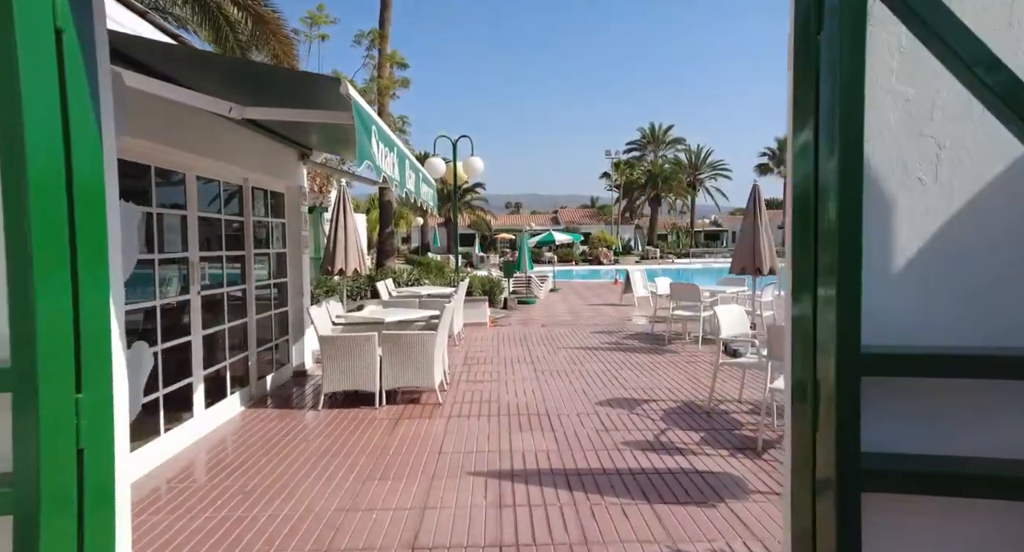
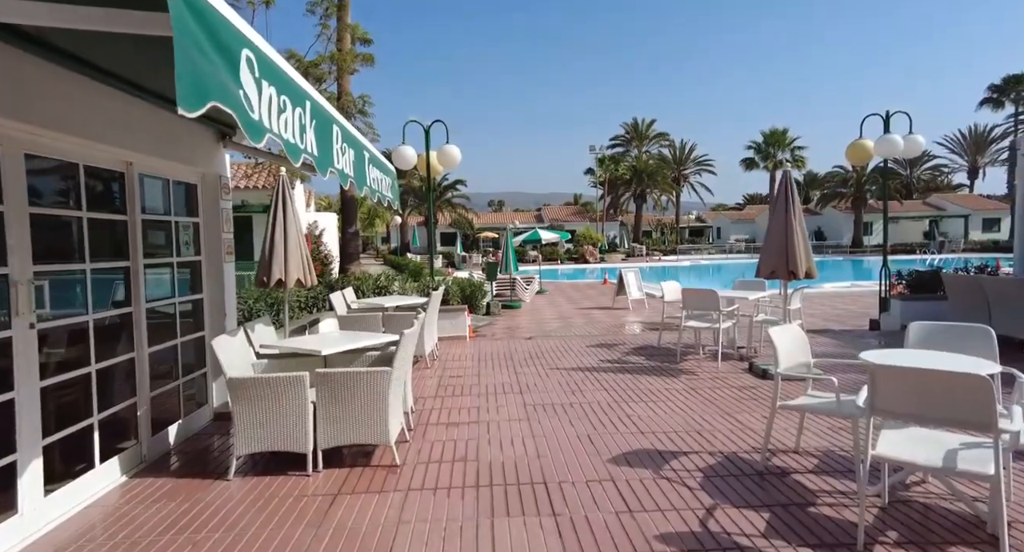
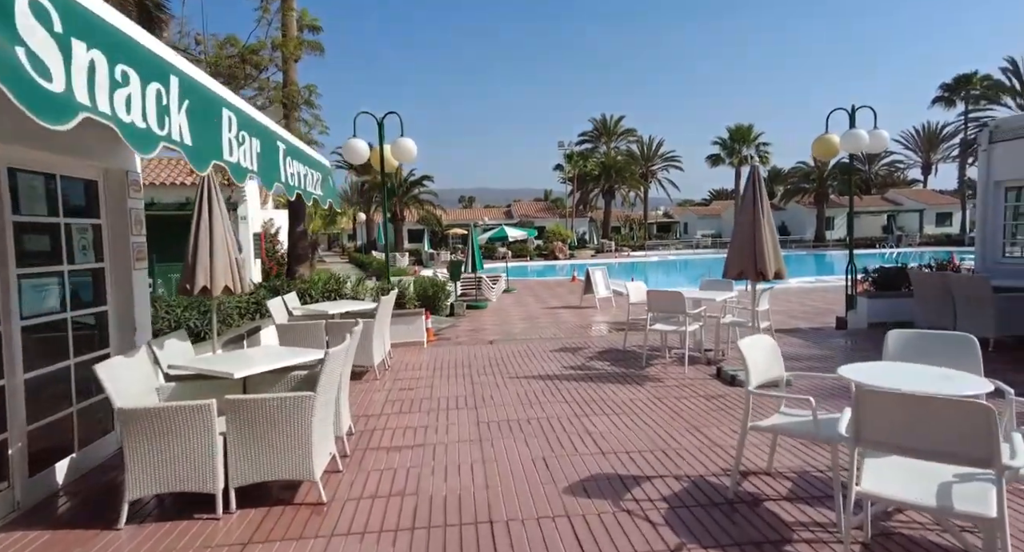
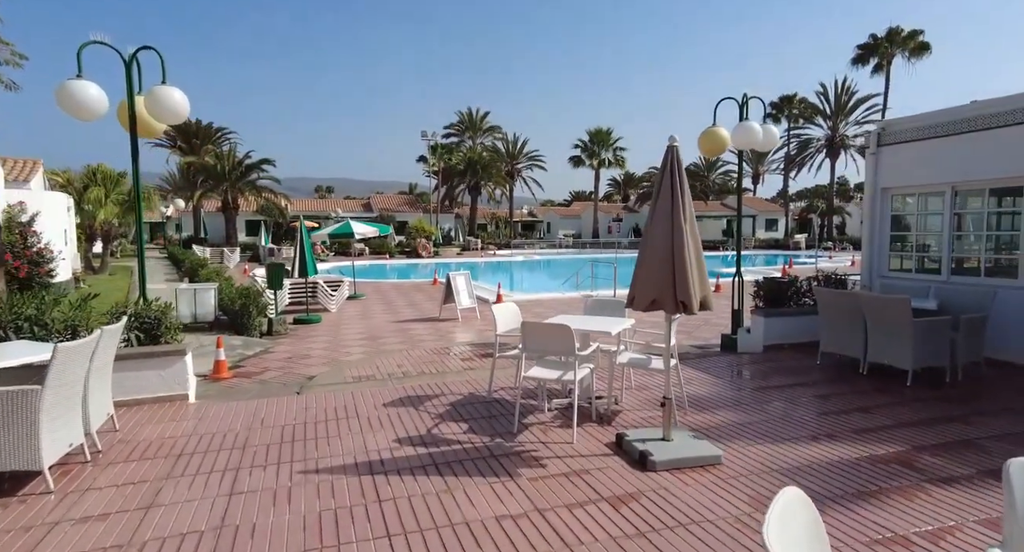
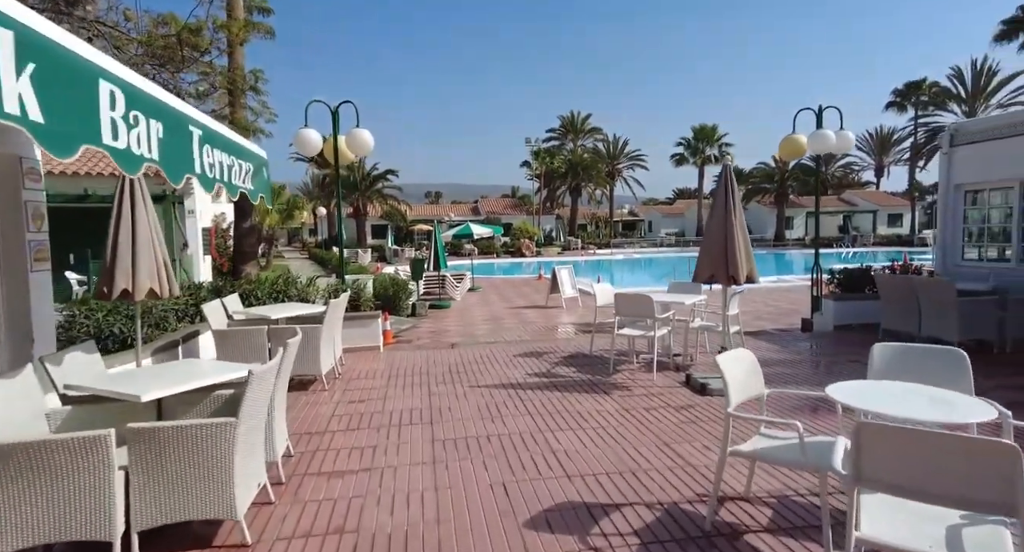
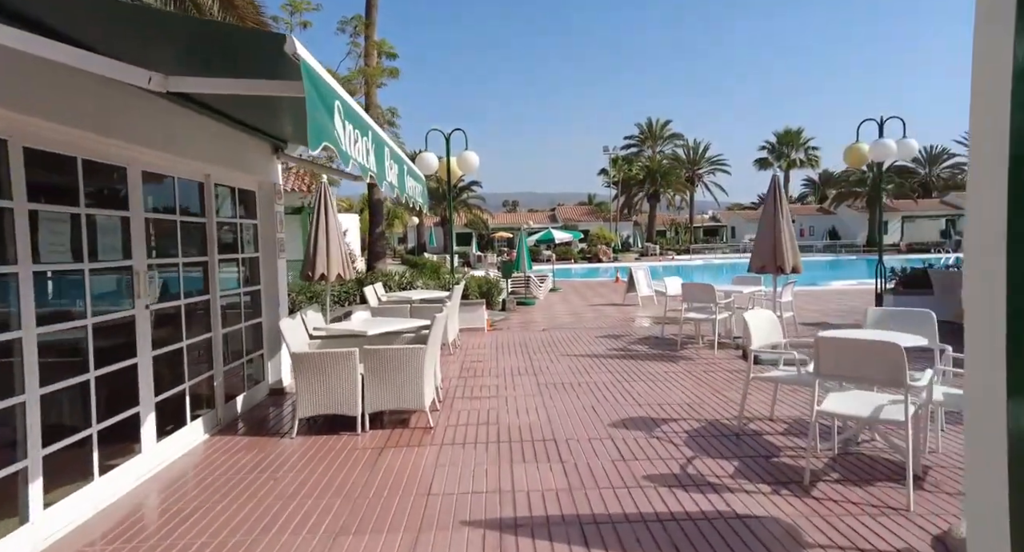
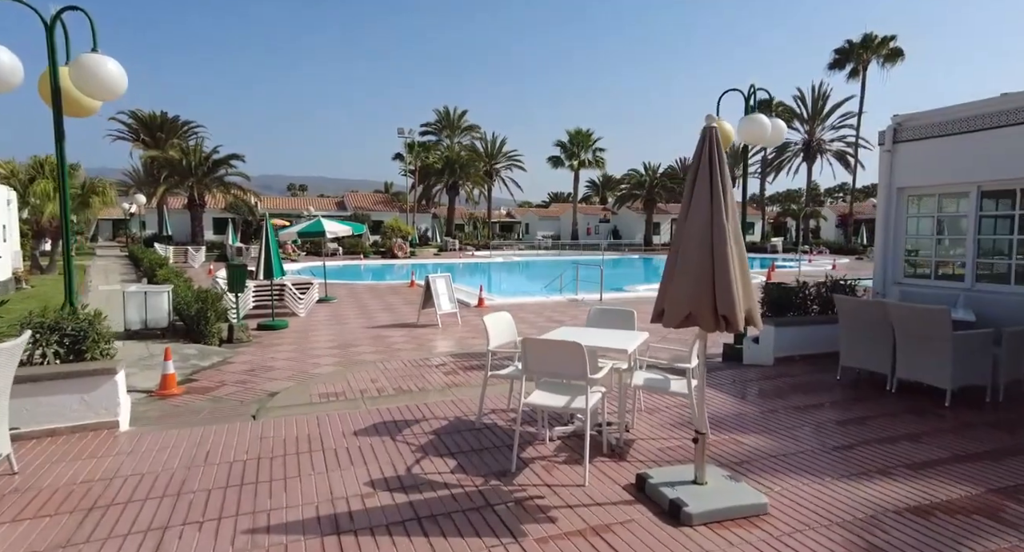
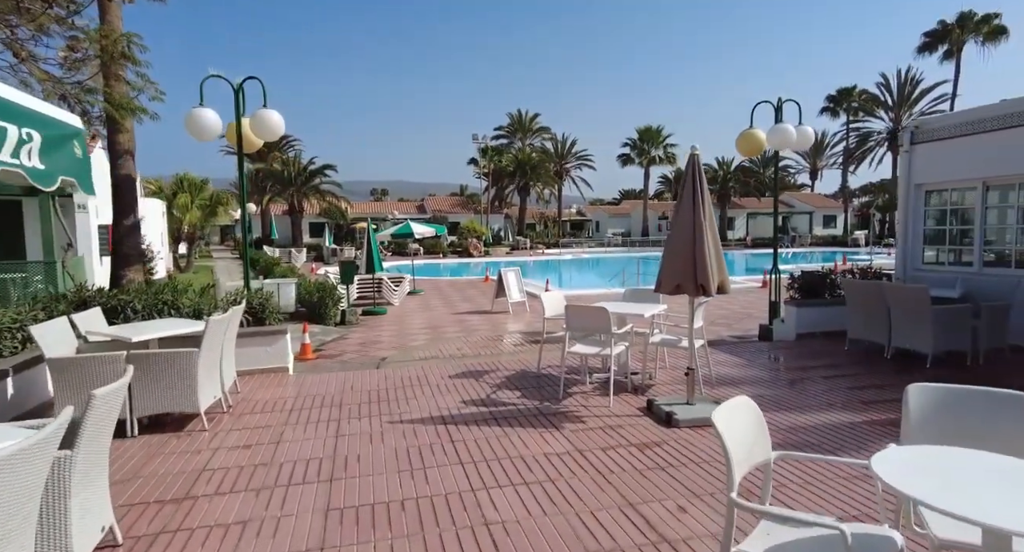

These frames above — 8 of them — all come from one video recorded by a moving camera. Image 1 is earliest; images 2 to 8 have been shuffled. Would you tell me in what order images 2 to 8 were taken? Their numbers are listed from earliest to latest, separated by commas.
6, 2, 3, 5, 8, 4, 7
